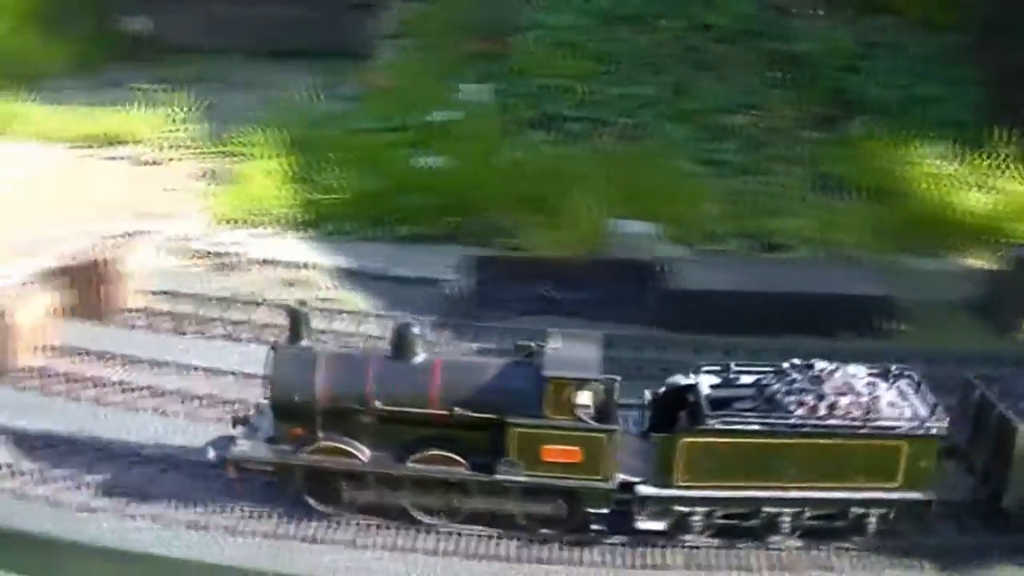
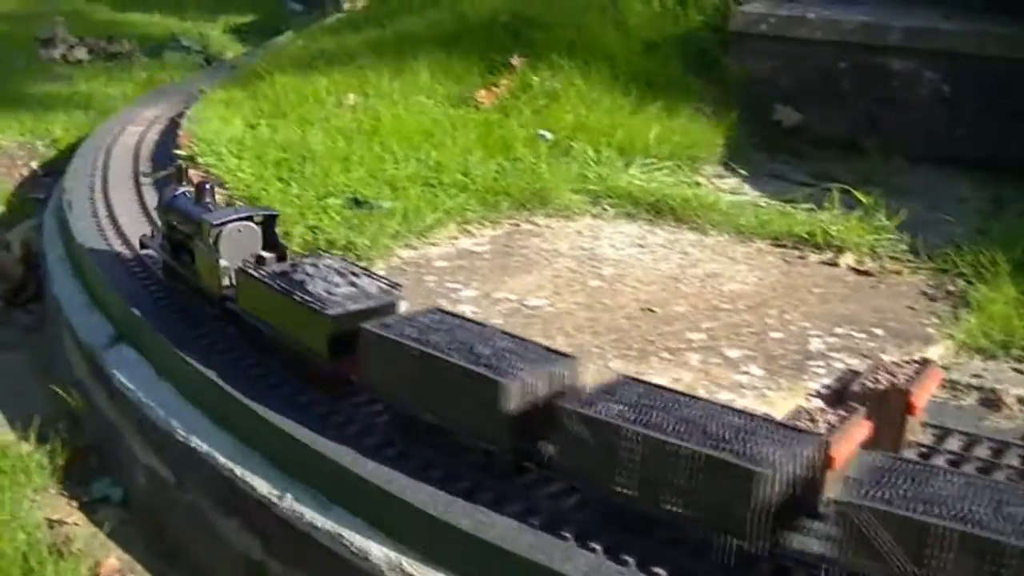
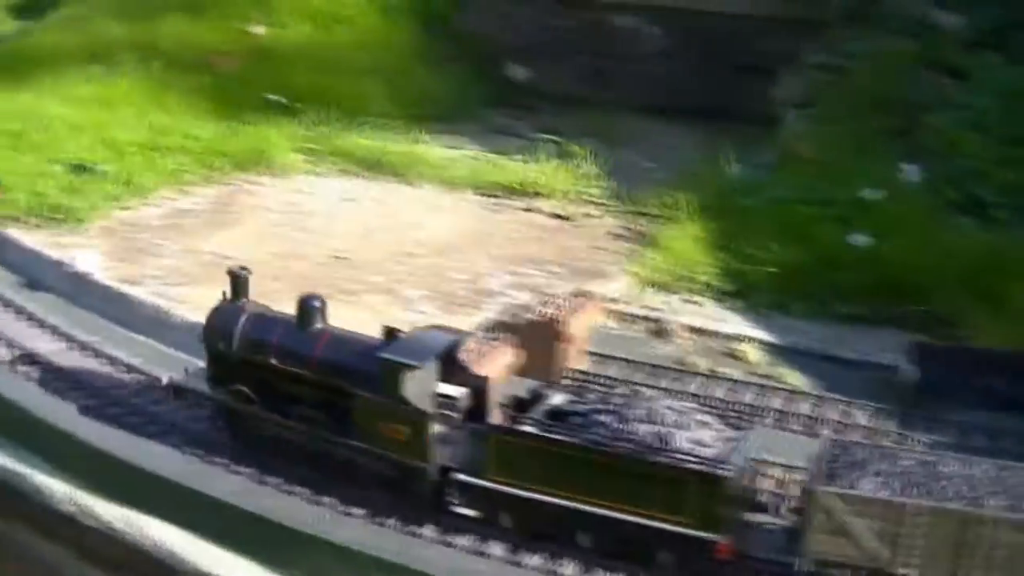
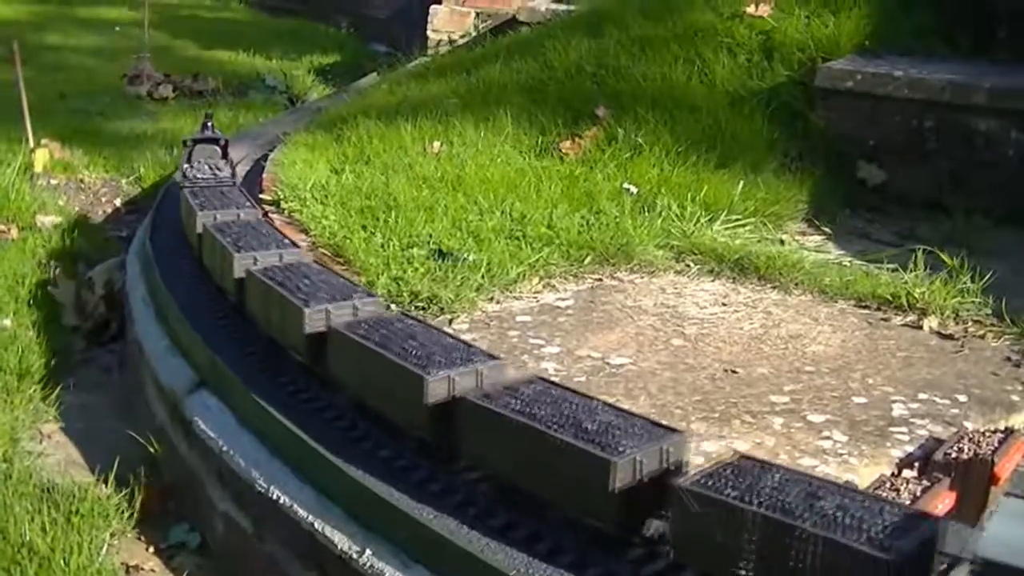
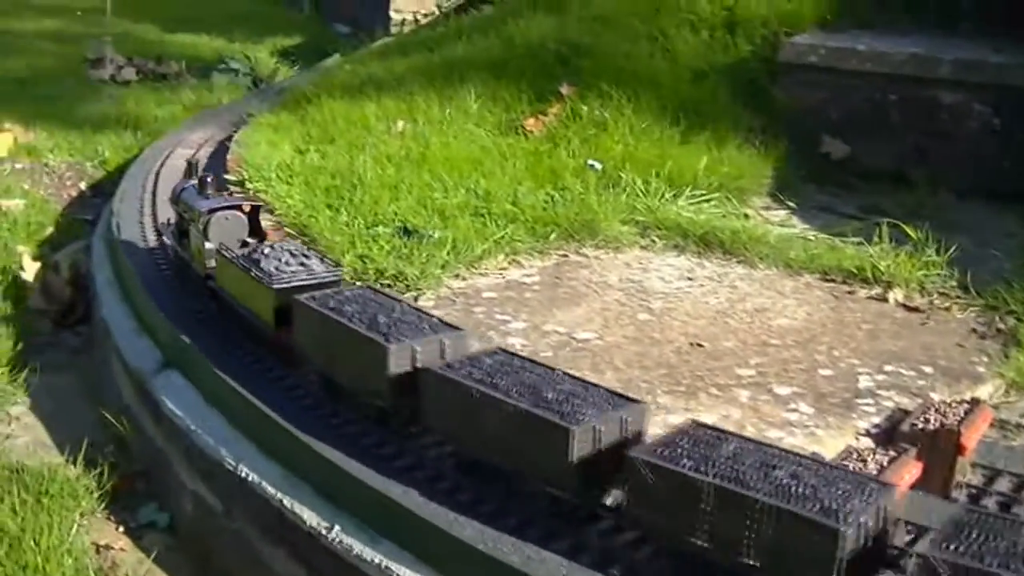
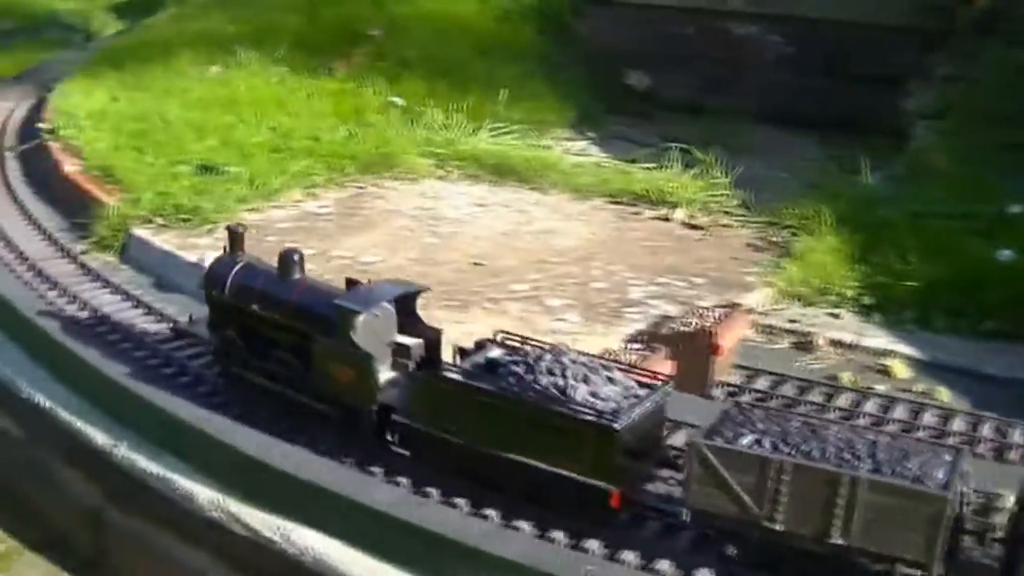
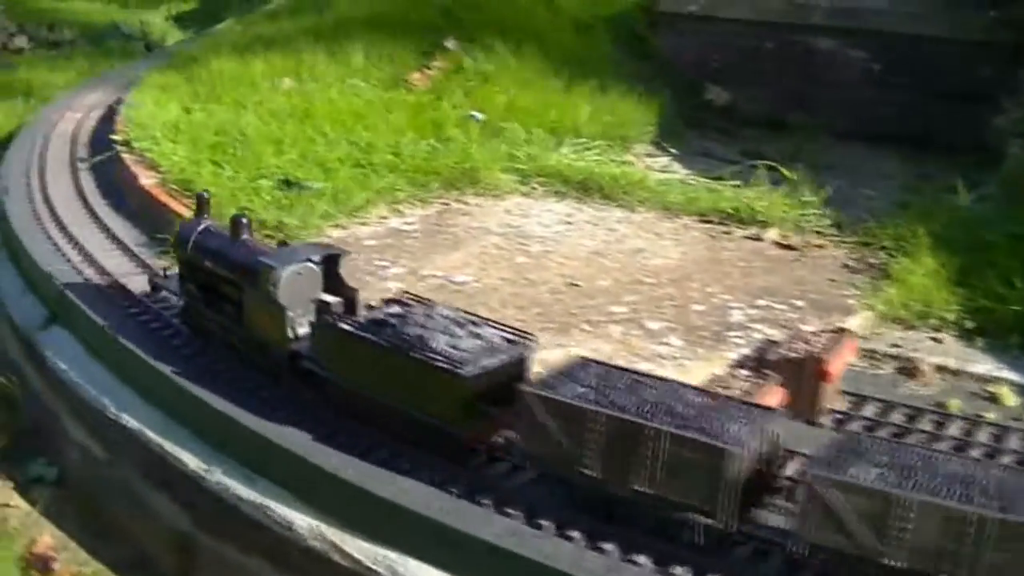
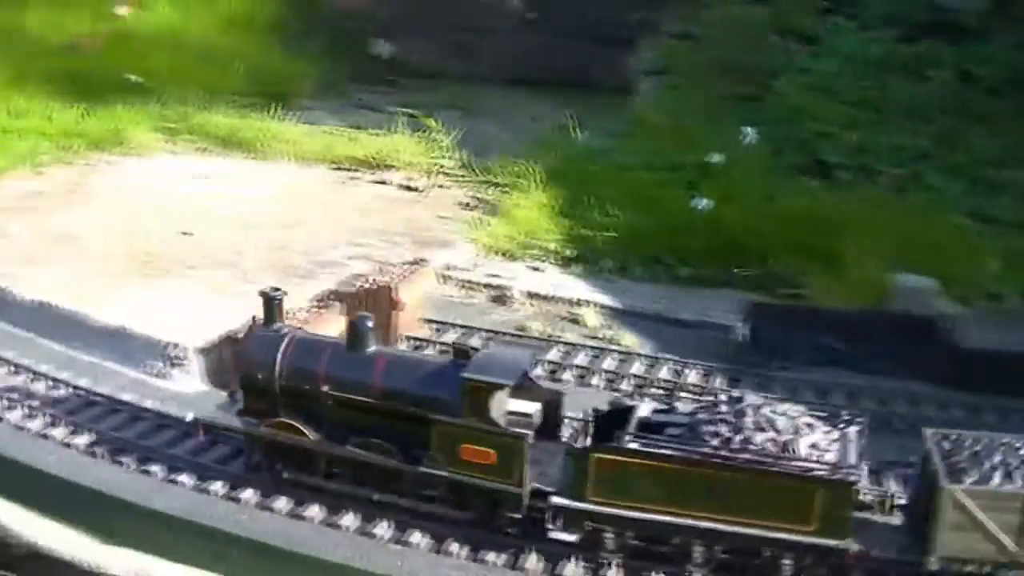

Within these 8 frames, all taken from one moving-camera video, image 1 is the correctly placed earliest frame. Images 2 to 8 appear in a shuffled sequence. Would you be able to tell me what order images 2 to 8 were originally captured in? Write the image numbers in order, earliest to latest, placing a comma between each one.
8, 3, 6, 7, 2, 5, 4
